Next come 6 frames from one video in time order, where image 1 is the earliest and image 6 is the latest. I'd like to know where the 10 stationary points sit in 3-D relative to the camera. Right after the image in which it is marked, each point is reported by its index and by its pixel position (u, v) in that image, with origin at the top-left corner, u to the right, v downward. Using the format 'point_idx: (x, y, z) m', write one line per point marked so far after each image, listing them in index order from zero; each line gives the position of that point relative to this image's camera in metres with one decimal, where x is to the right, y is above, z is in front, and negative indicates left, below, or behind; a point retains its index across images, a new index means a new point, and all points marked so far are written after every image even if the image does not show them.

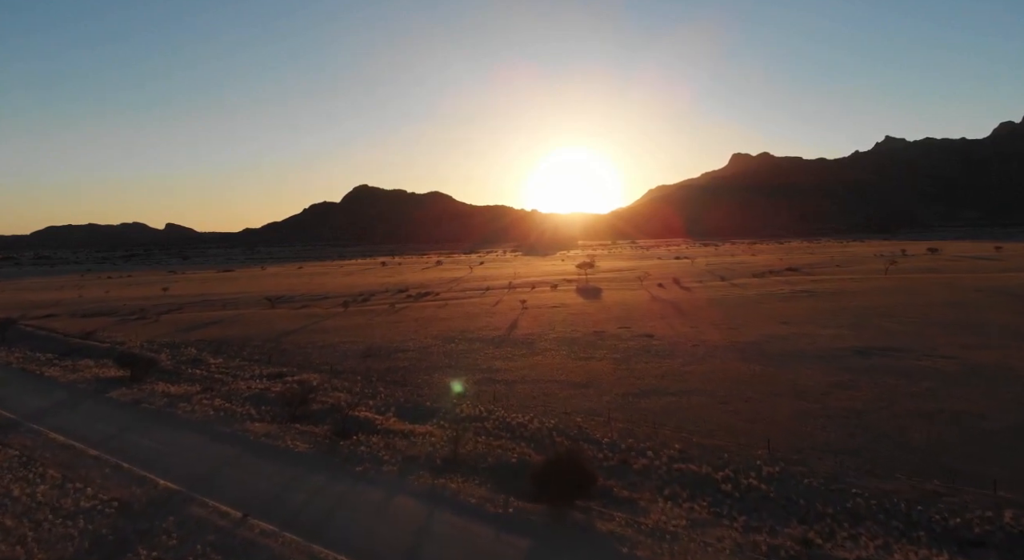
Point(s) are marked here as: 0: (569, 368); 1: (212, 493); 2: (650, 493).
0: (+1.9, -2.9, +18.5) m
1: (-5.6, -4.0, +10.6) m
2: (+2.4, -3.7, +9.9) m
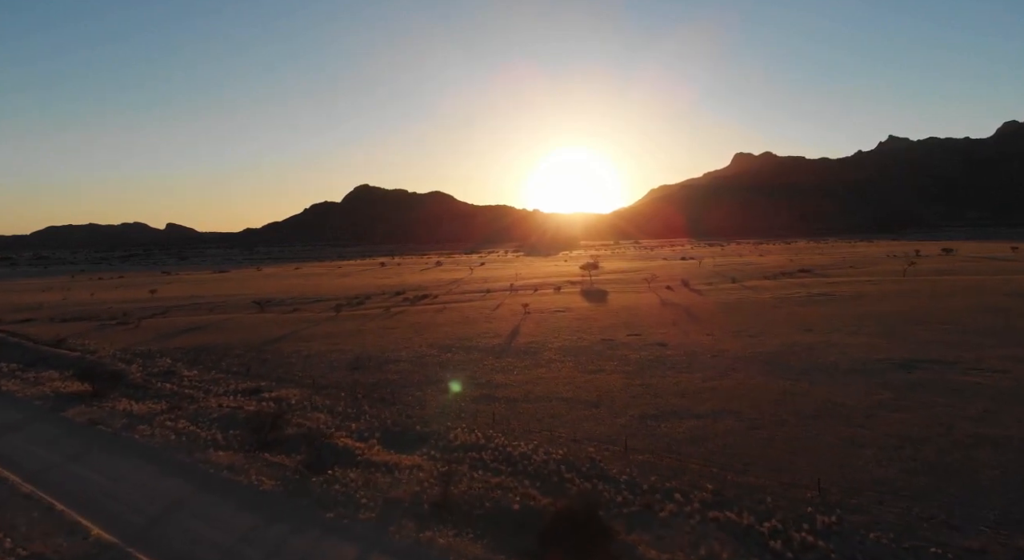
0: (+1.9, -3.0, +16.7) m
1: (-5.6, -4.2, +8.8) m
2: (+2.5, -3.9, +8.1) m
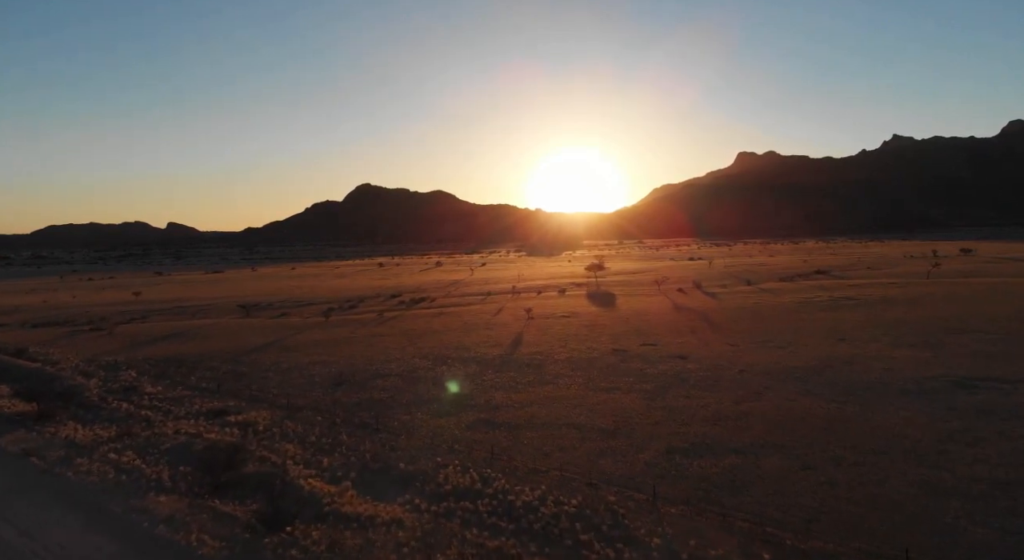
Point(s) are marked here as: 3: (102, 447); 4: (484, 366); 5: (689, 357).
0: (+2.0, -3.2, +14.5) m
1: (-5.6, -4.3, +6.7) m
2: (+2.5, -4.1, +5.9) m
3: (-9.4, -3.8, +13.0) m
4: (-1.0, -2.9, +19.0) m
5: (+6.0, -2.6, +19.2) m
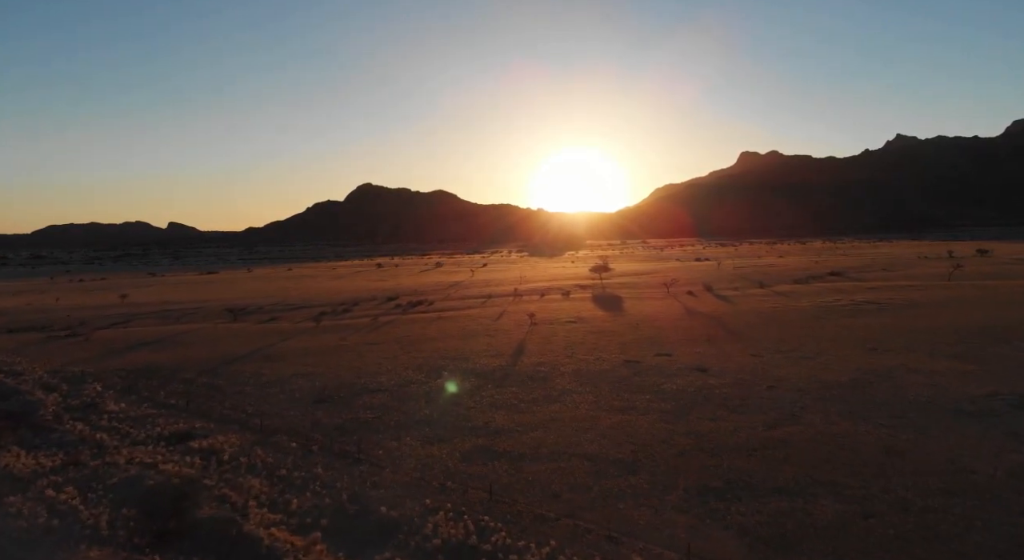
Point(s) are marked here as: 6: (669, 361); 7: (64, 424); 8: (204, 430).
0: (+2.0, -3.4, +12.7) m
1: (-5.6, -4.5, +4.9) m
2: (+2.5, -4.2, +4.2) m
3: (-9.4, -4.0, +11.2) m
4: (-0.9, -3.0, +17.2) m
5: (+6.1, -2.8, +17.4) m
6: (+5.2, -2.7, +18.7) m
7: (-11.6, -3.7, +14.6) m
8: (-7.5, -3.7, +13.8) m
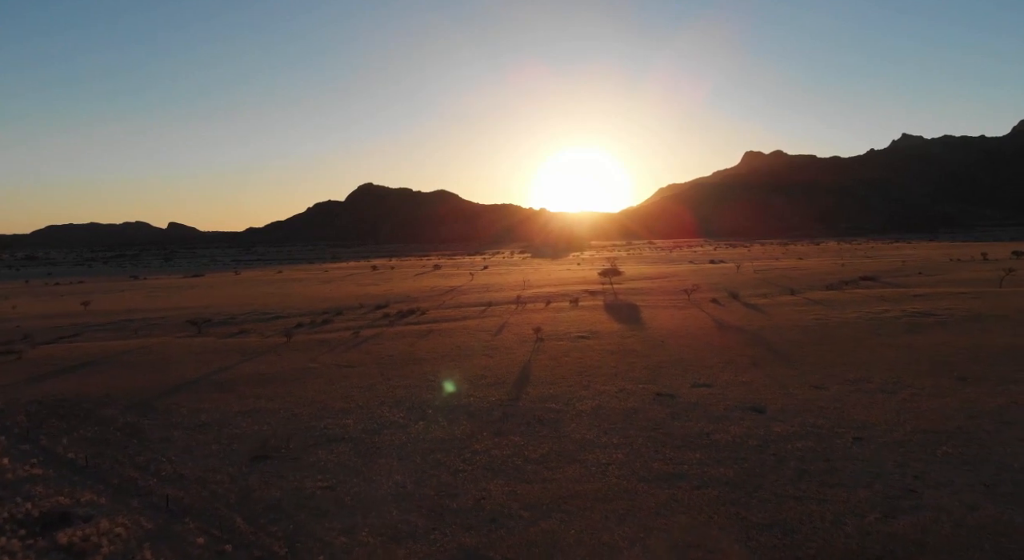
0: (+2.1, -3.7, +8.9) m
1: (-5.5, -4.8, +1.1) m
2: (+2.5, -4.6, +0.3) m
3: (-9.3, -4.3, +7.5) m
4: (-0.8, -3.4, +13.4) m
5: (+6.1, -3.1, +13.6) m
6: (+5.3, -3.0, +14.9) m
7: (-11.5, -4.0, +10.9) m
8: (-7.5, -4.0, +10.0) m
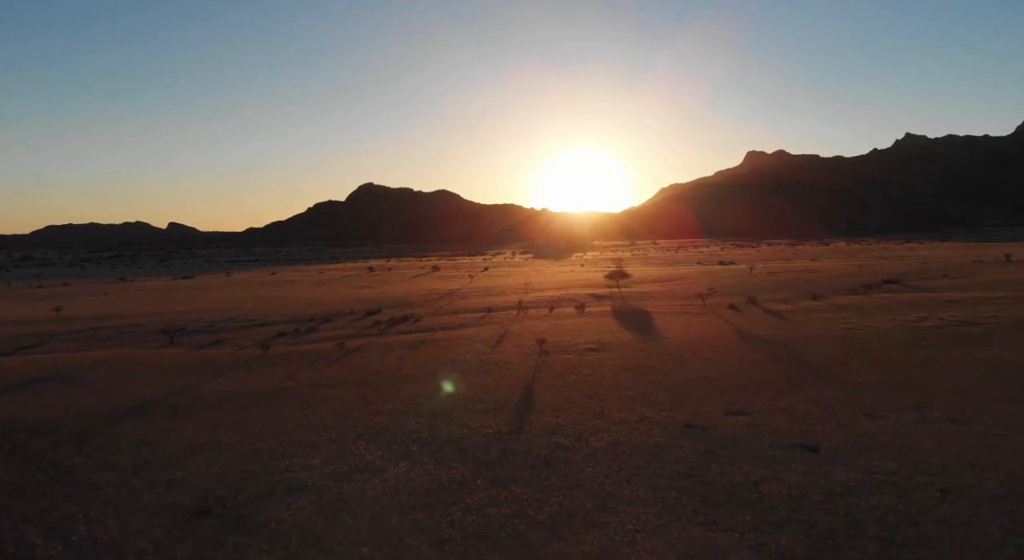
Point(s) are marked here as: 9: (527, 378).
0: (+2.1, -3.9, +6.6) m
1: (-5.6, -5.1, -1.2) m
2: (+2.5, -4.8, -2.0) m
3: (-9.3, -4.5, +5.1) m
4: (-0.8, -3.6, +11.1) m
5: (+6.2, -3.3, +11.2) m
6: (+5.3, -3.2, +12.5) m
7: (-11.5, -4.3, +8.5) m
8: (-7.5, -4.2, +7.7) m
9: (+0.4, -3.0, +17.2) m
